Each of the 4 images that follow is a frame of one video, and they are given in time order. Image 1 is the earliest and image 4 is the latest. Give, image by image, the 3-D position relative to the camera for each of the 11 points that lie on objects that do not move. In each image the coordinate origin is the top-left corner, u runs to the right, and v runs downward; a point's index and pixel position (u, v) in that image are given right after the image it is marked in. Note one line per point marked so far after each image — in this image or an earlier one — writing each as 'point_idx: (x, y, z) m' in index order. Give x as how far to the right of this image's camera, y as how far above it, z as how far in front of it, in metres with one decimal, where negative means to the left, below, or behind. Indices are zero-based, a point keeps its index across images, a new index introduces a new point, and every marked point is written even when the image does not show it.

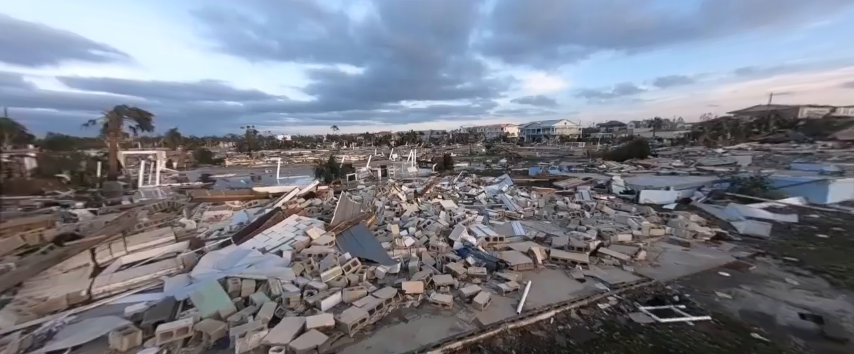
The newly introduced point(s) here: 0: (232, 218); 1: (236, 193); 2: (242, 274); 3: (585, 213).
0: (-4.7, -1.0, +6.3) m
1: (-5.7, -0.5, +7.8) m
2: (-2.8, -1.5, +3.9) m
3: (+4.3, -1.0, +7.1) m
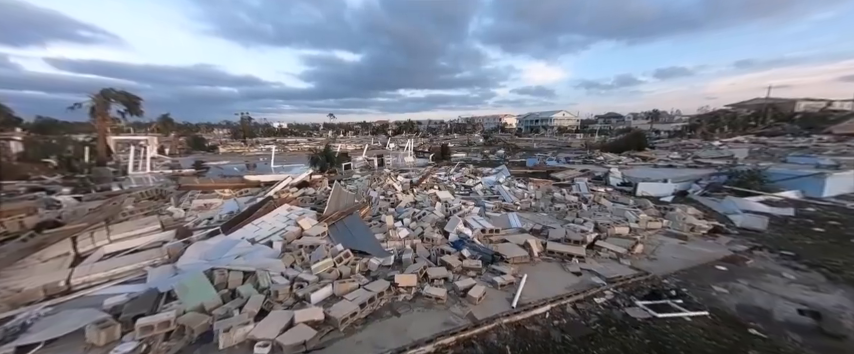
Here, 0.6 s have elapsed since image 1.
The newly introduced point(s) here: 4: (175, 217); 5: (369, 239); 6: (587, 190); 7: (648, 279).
0: (-4.8, -0.7, +6.2) m
1: (-5.8, -0.1, +7.6) m
2: (-2.9, -1.3, +3.8) m
3: (+4.2, -0.7, +7.0) m
4: (-5.3, -0.8, +5.5) m
5: (-1.1, -1.2, +4.9) m
6: (+5.1, -0.4, +8.4) m
7: (+3.4, -1.6, +4.0) m
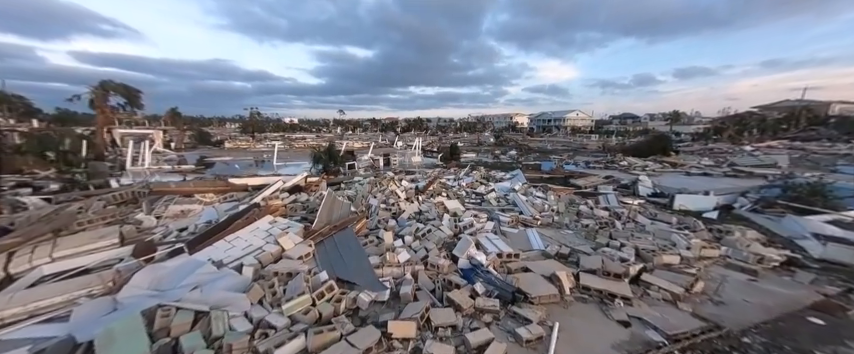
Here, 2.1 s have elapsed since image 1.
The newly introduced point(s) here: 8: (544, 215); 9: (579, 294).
0: (-4.7, -0.8, +5.4) m
1: (-5.6, -0.2, +6.8) m
2: (-2.9, -1.4, +3.0) m
3: (+4.3, -1.0, +6.0) m
4: (-5.2, -0.9, +4.8) m
5: (-1.0, -1.3, +4.0) m
6: (+5.3, -0.7, +7.3) m
7: (+3.4, -1.9, +3.0) m
8: (+3.0, -1.0, +6.6) m
9: (+2.2, -1.7, +3.8) m
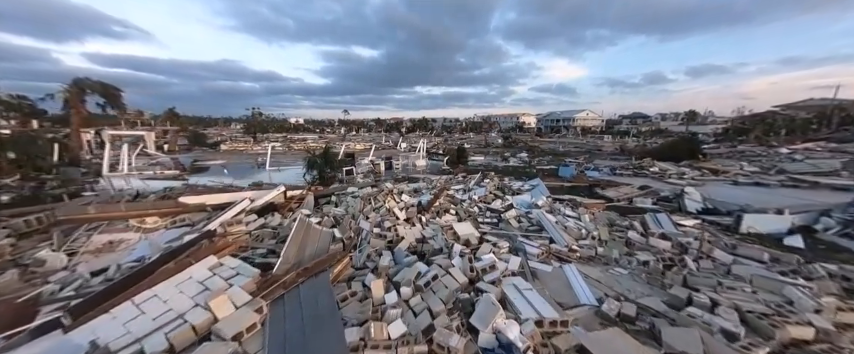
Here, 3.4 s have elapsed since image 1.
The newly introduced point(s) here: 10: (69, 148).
0: (-4.6, -1.1, +4.1) m
1: (-5.5, -0.5, +5.5) m
2: (-2.8, -1.8, +1.6) m
3: (+4.4, -1.4, +4.5) m
4: (-5.1, -1.2, +3.4) m
5: (-1.0, -1.7, +2.6) m
6: (+5.4, -1.1, +5.8) m
7: (+3.5, -2.2, +1.5) m
8: (+3.1, -1.3, +5.1) m
9: (+2.2, -2.0, +2.3) m
10: (-17.5, +1.4, +12.9) m
